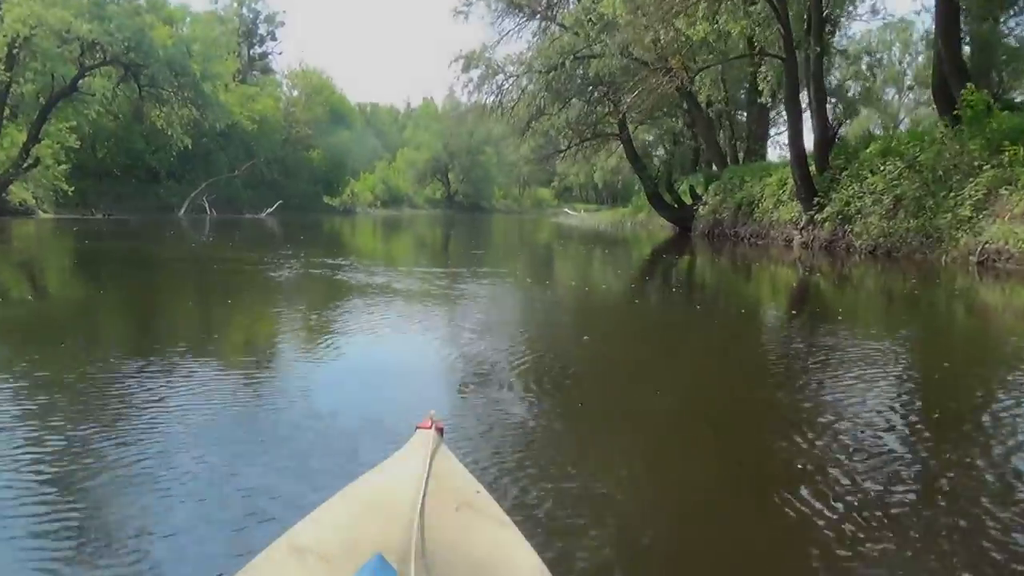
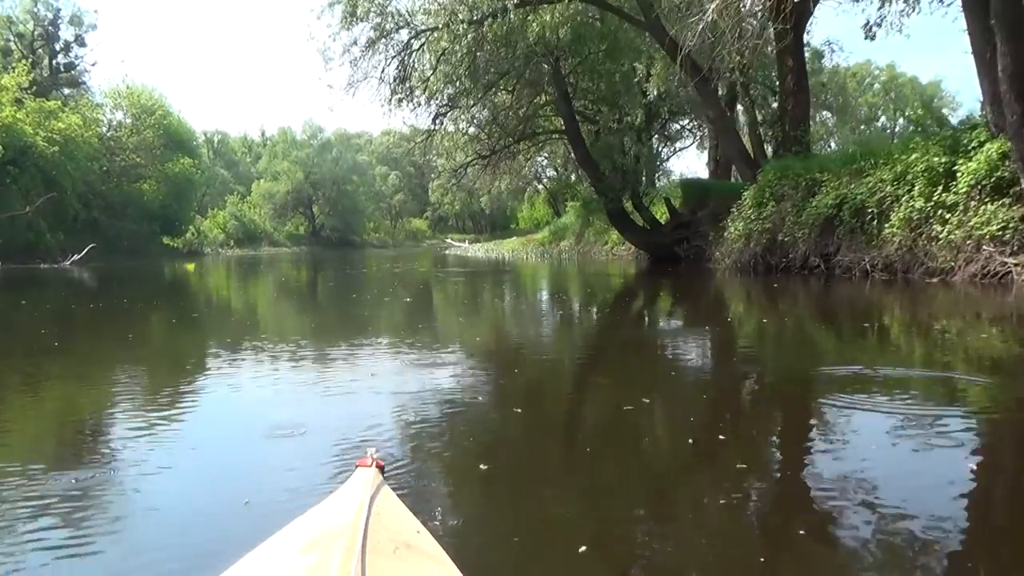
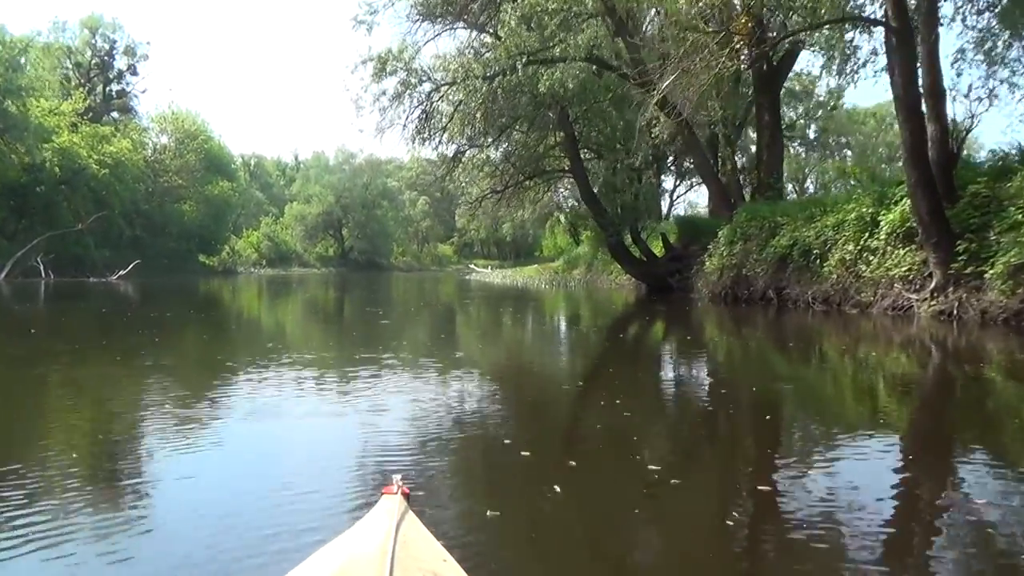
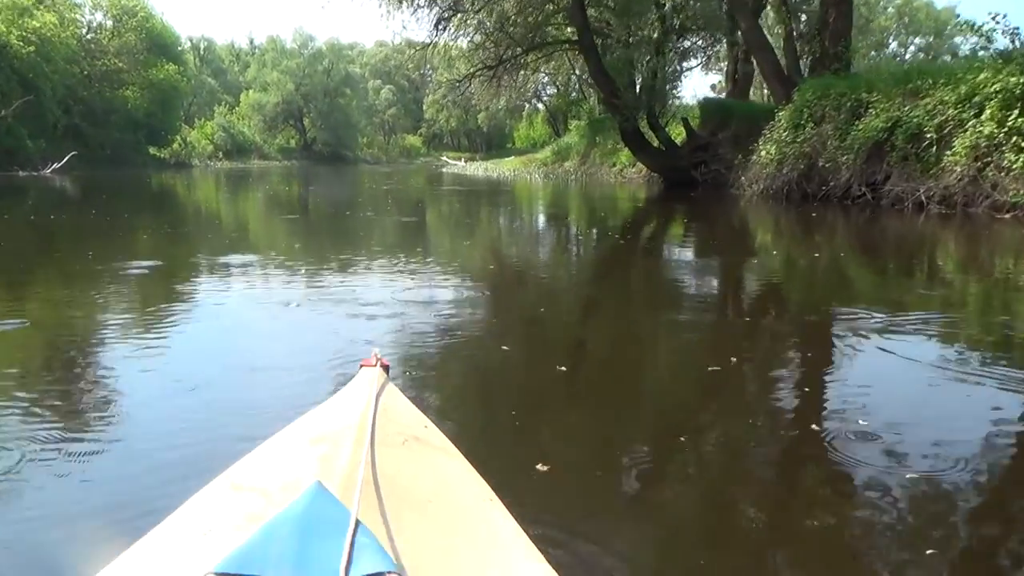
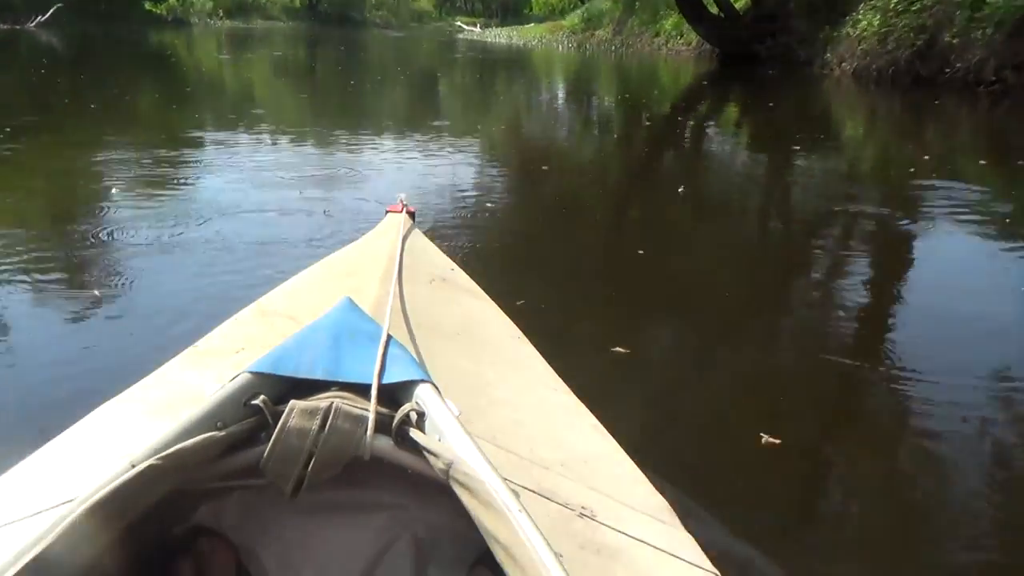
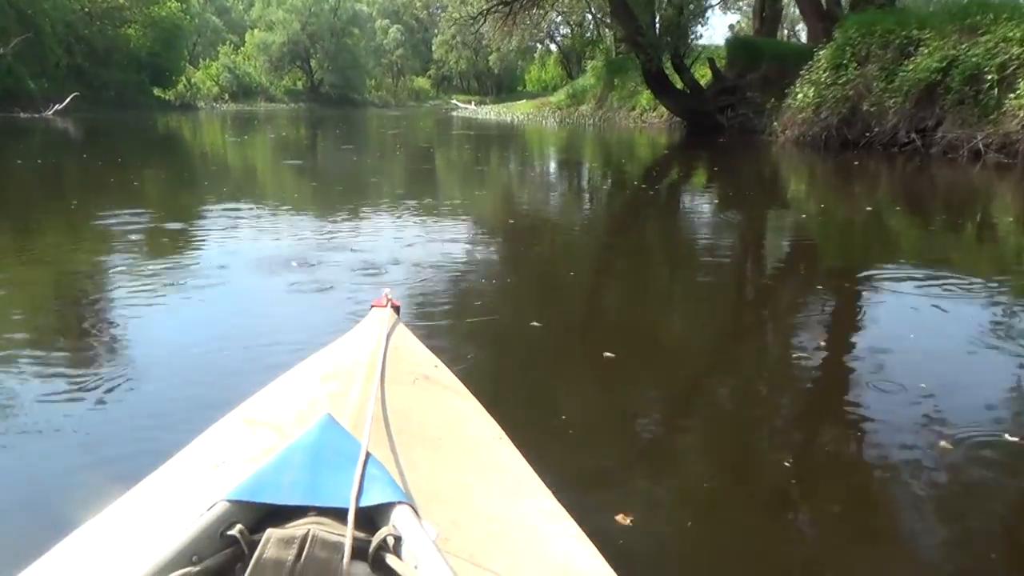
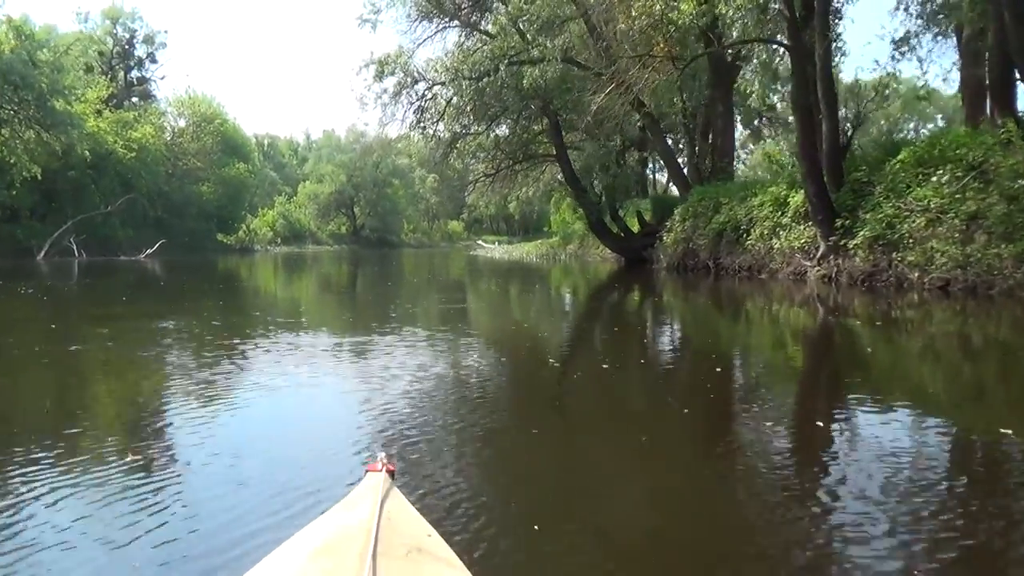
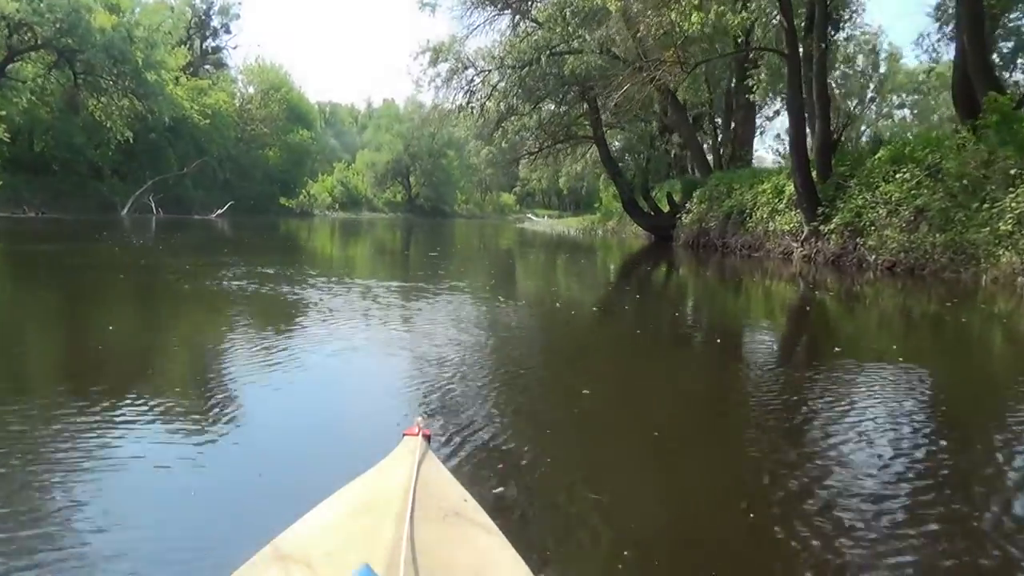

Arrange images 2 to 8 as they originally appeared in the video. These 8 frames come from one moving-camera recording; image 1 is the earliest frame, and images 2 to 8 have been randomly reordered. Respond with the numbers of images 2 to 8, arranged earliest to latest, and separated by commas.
8, 7, 3, 2, 4, 6, 5
